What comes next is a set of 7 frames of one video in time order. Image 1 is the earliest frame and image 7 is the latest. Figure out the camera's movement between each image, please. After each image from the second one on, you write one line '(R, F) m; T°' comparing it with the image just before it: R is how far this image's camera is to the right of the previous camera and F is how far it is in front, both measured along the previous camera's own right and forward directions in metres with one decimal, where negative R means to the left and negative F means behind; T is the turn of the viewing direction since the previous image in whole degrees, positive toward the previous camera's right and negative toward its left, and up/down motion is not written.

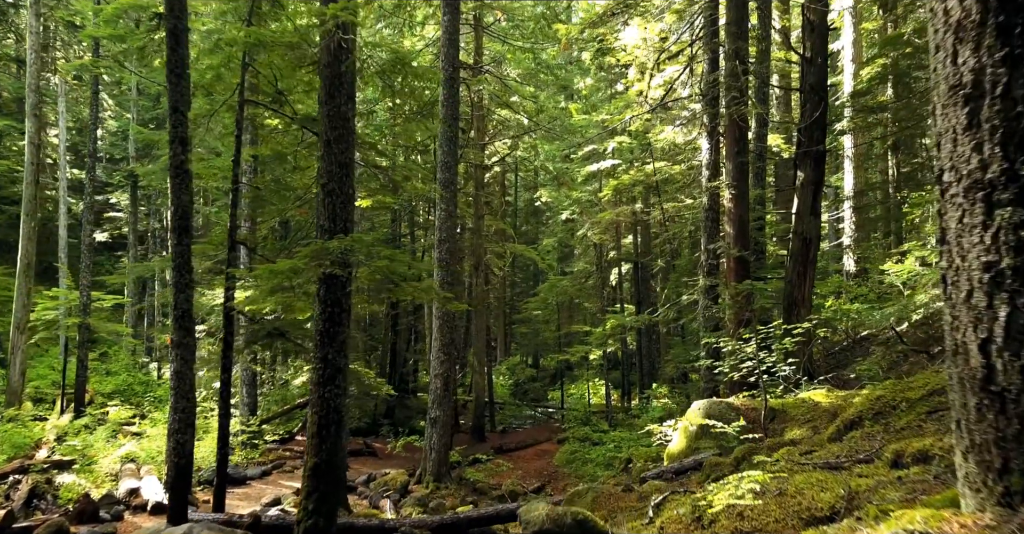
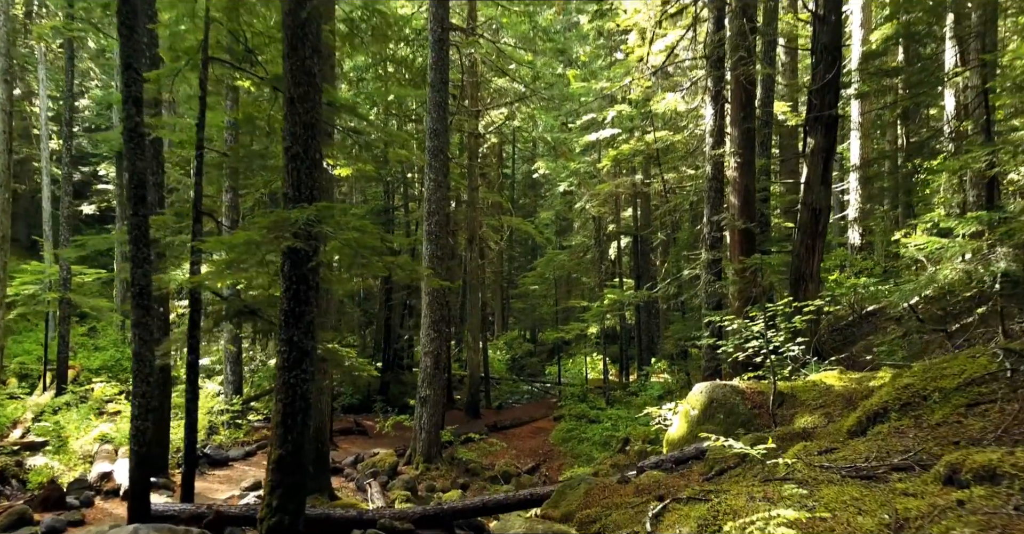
(+0.1, +0.8) m; 0°
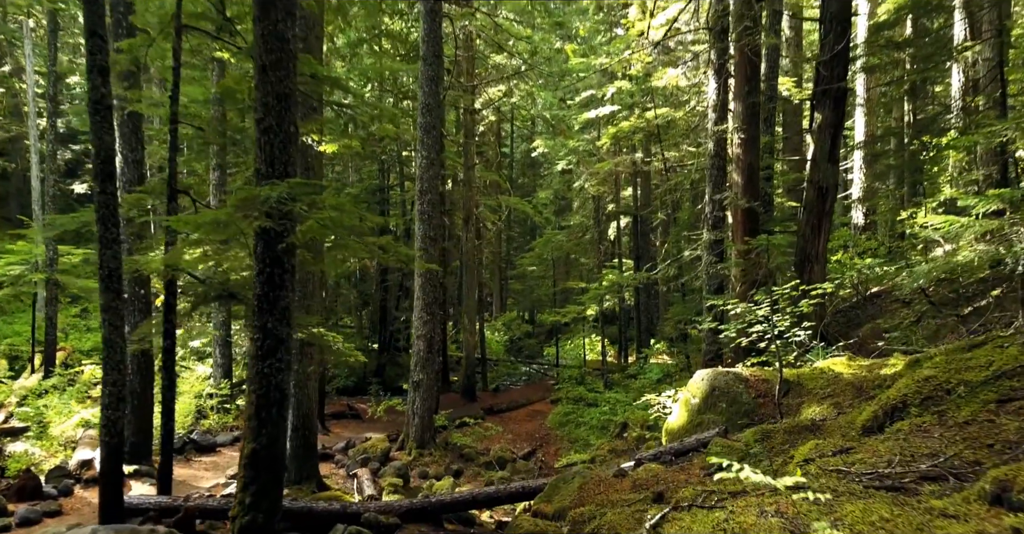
(+0.1, +0.5) m; 0°
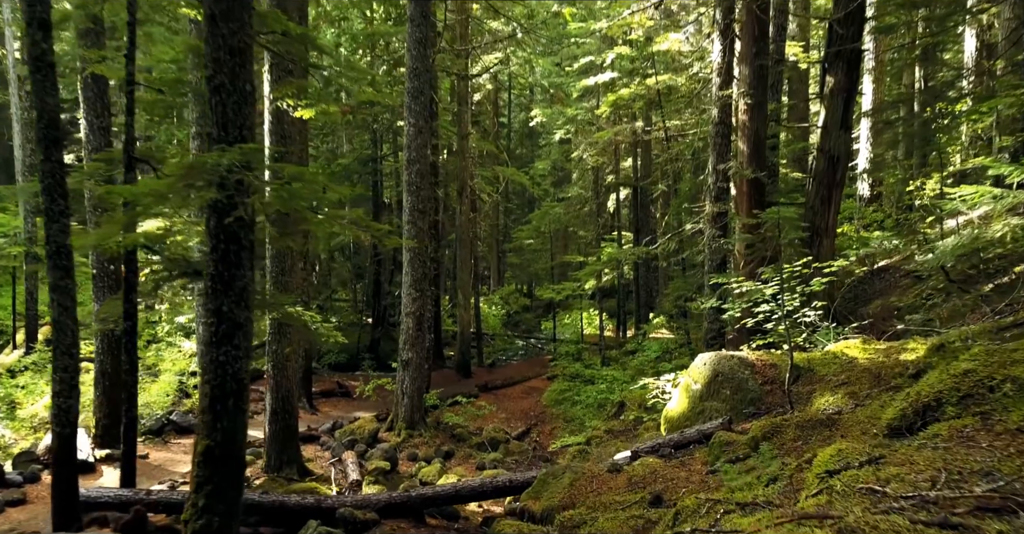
(+0.1, +0.7) m; 0°
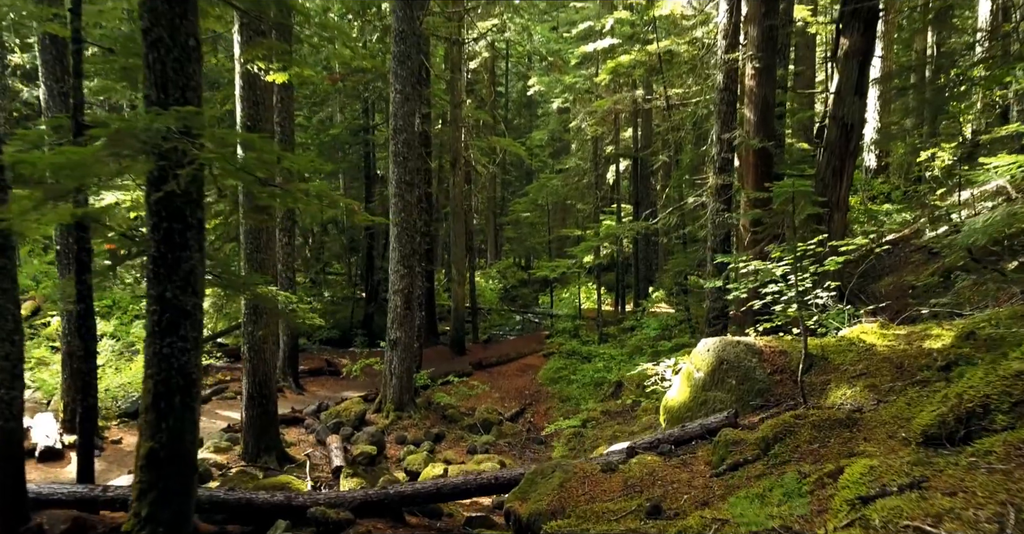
(+0.1, +0.7) m; 0°
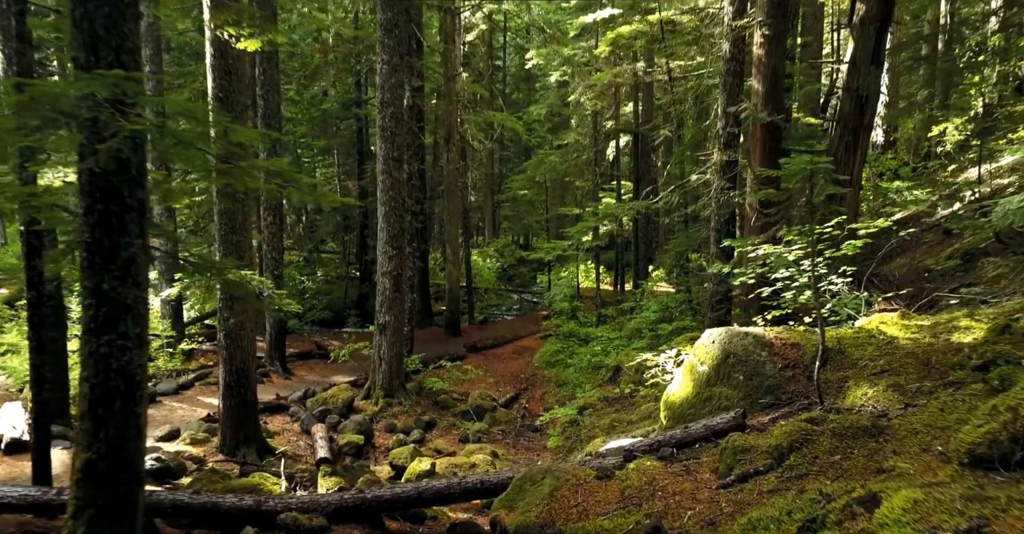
(+0.1, +0.6) m; 0°
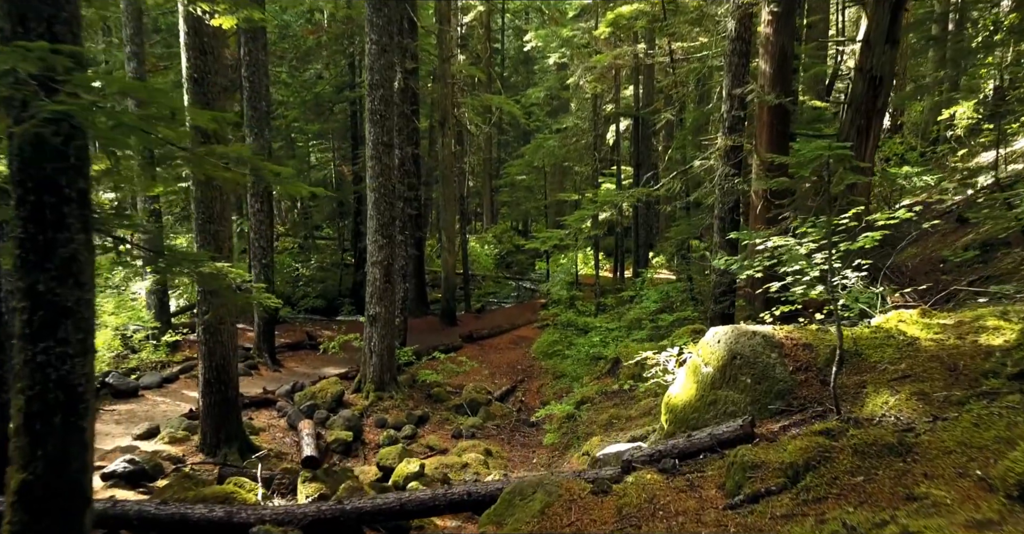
(+0.1, +0.5) m; 0°
